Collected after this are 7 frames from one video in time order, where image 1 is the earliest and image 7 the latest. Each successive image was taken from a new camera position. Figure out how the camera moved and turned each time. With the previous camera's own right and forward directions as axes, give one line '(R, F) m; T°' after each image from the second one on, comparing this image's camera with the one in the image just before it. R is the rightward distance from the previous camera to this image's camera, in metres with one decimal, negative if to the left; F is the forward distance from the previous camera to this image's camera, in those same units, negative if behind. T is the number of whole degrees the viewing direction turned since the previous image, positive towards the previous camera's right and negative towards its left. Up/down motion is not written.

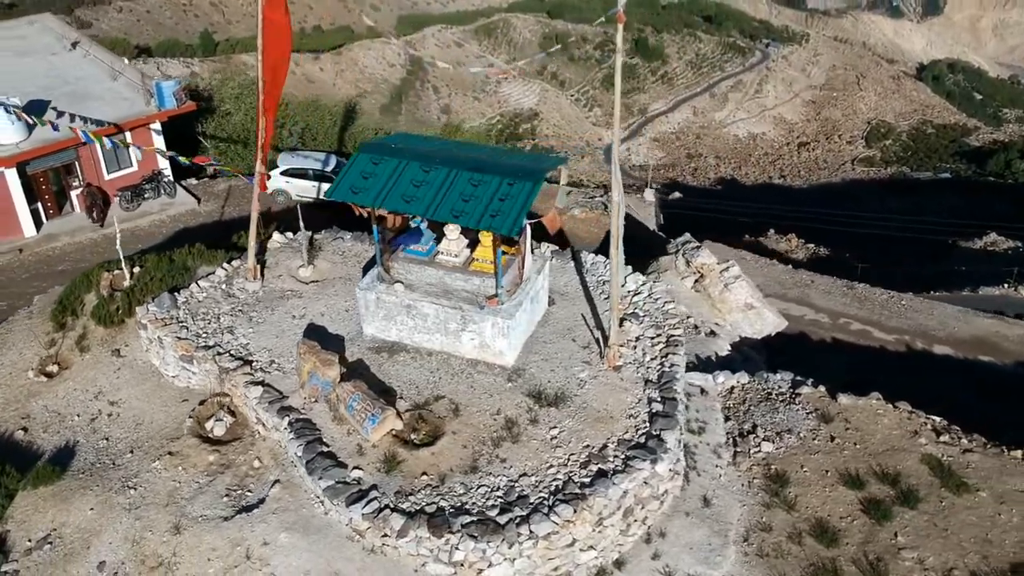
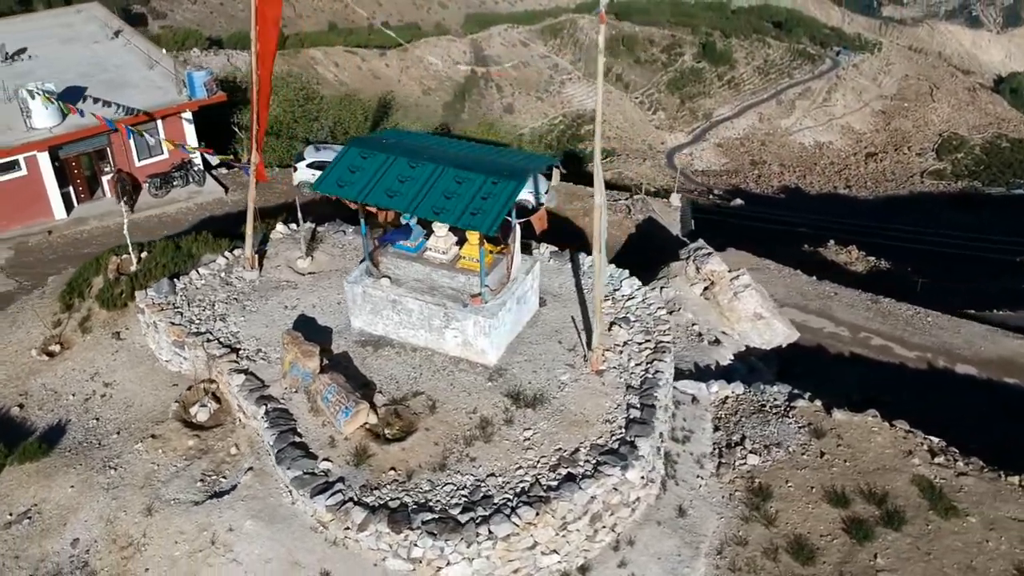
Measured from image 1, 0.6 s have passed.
(+1.1, +0.1) m; -3°
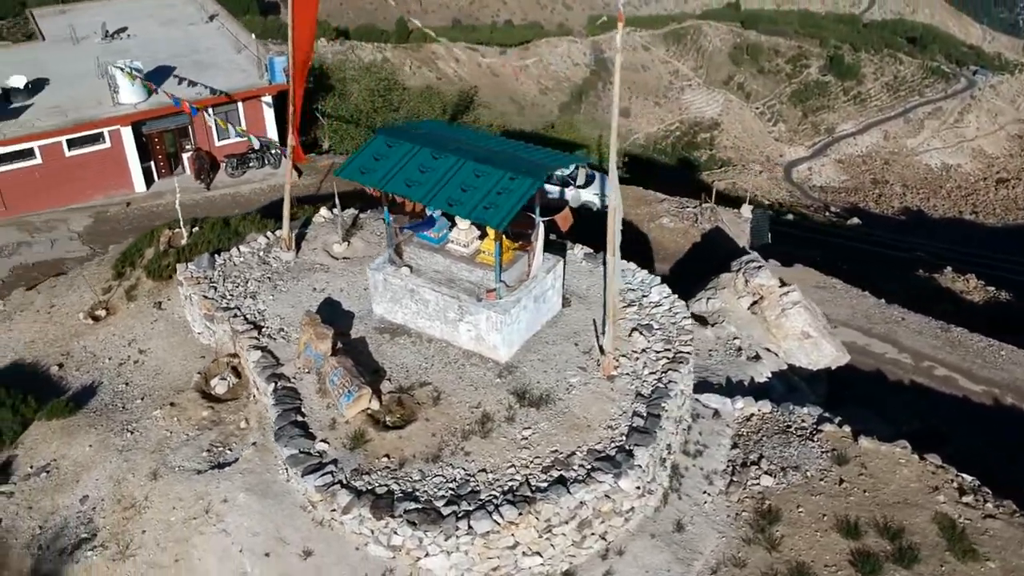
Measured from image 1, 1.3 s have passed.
(+1.4, +0.2) m; -6°
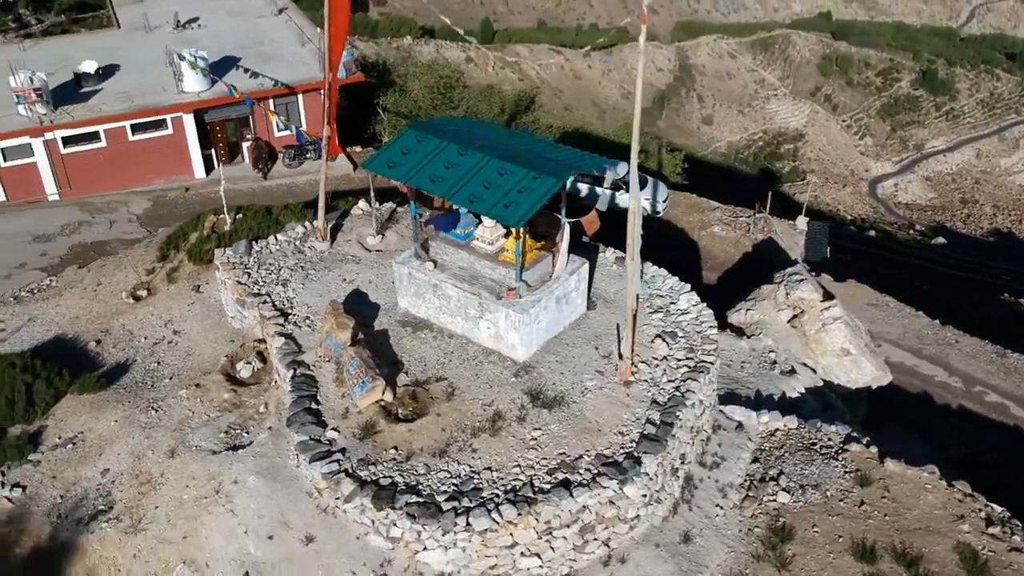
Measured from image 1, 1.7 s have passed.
(+0.8, +0.1) m; -4°
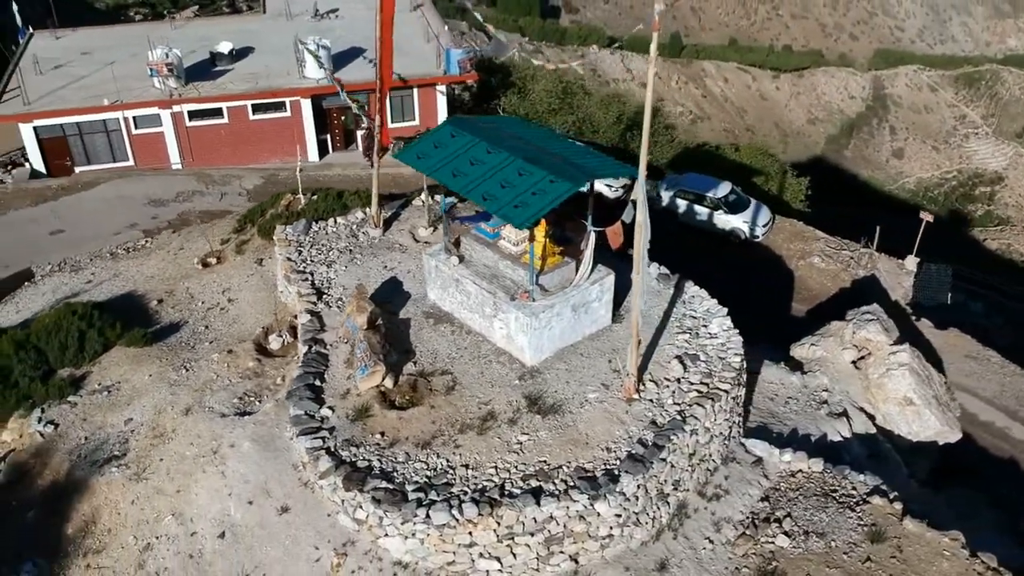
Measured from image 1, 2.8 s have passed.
(+2.3, +0.3) m; -10°
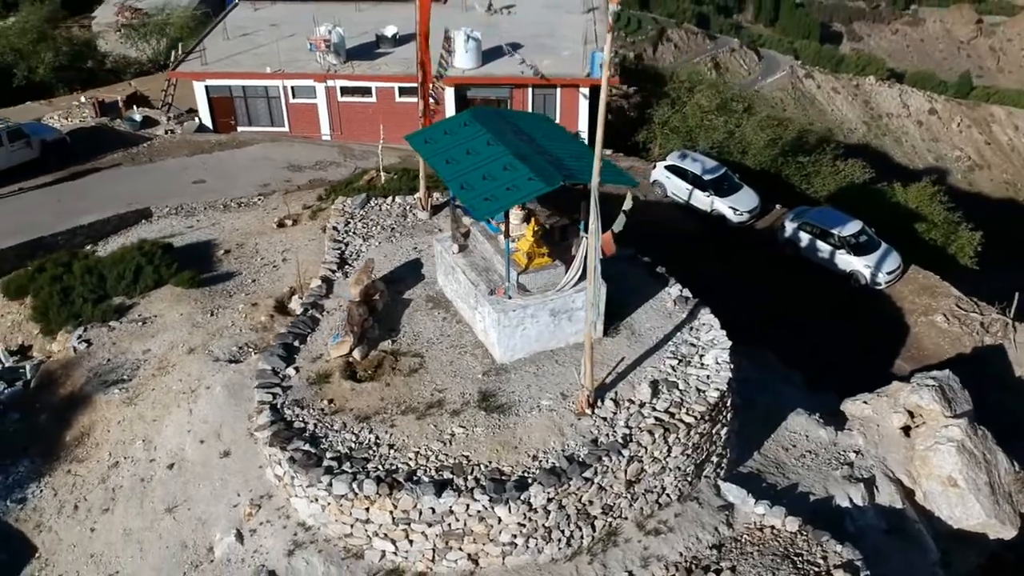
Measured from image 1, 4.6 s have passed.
(+3.9, +0.6) m; -14°
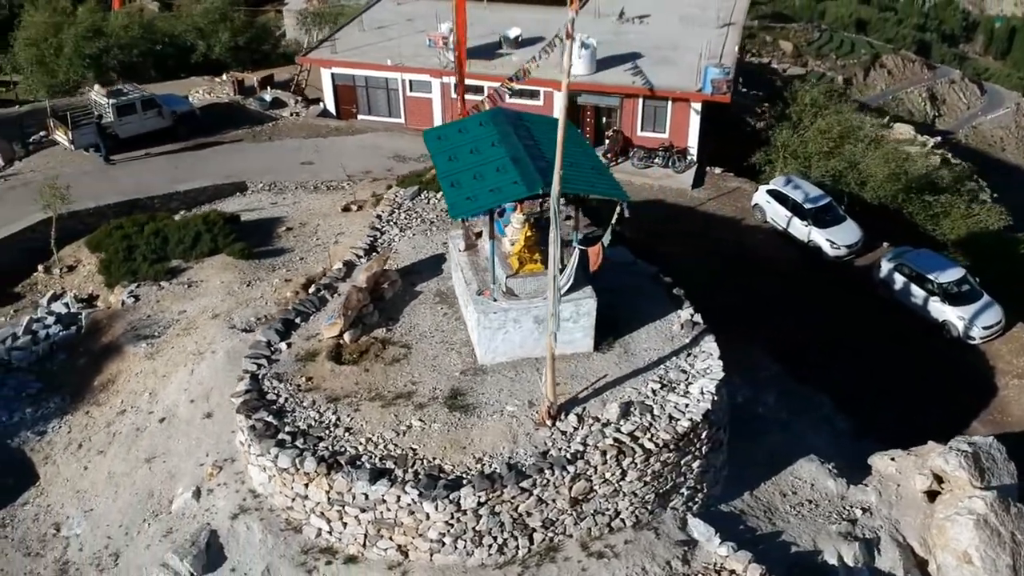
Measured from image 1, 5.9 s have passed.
(+2.9, +0.3) m; -11°
